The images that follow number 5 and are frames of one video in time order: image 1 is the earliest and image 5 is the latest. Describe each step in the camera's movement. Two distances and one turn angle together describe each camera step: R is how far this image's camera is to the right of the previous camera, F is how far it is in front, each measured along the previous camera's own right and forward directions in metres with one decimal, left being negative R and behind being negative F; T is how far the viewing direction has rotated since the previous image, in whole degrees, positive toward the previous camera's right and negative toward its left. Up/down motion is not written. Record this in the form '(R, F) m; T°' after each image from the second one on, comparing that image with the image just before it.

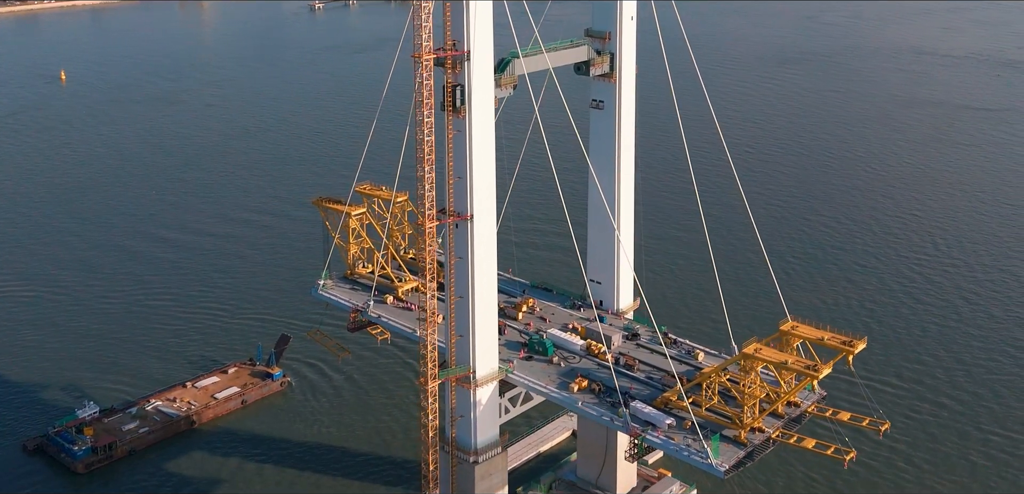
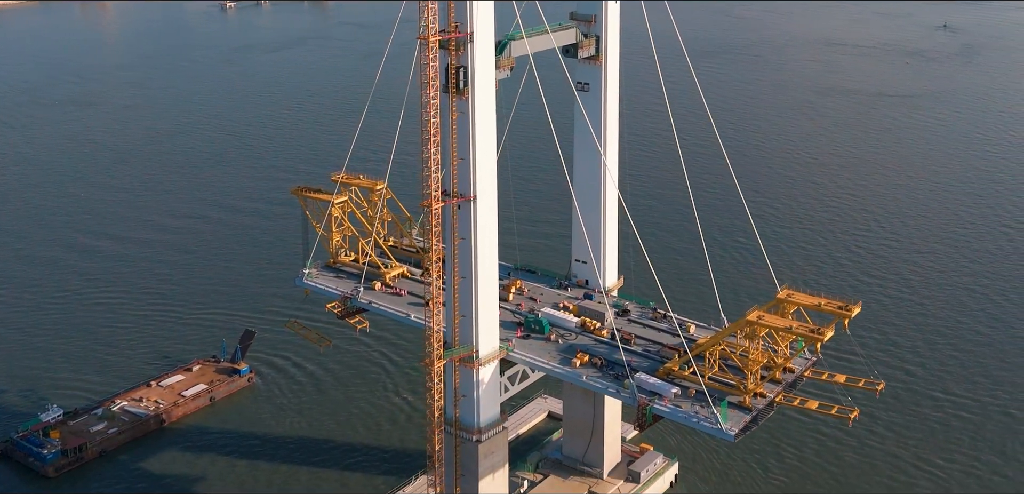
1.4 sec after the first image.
(-4.6, -0.6) m; +5°
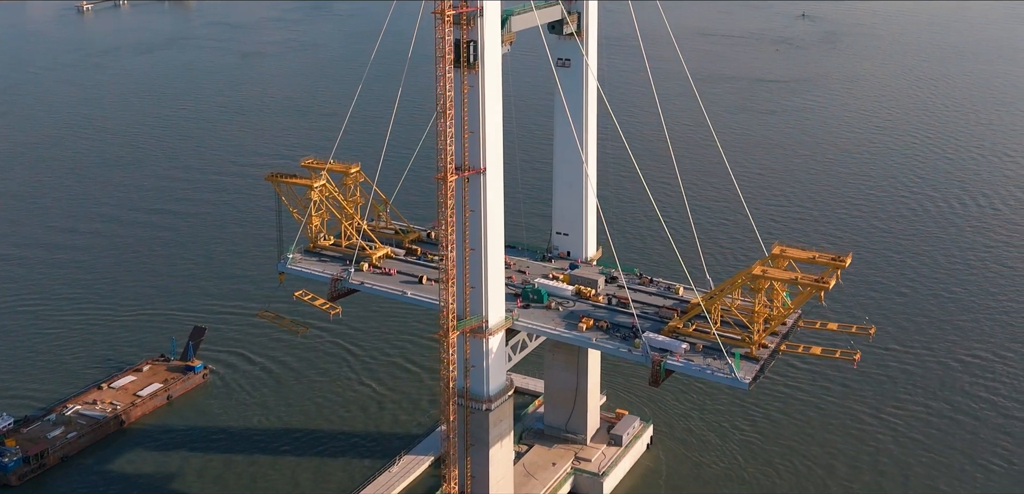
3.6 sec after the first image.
(-7.7, -0.9) m; +8°
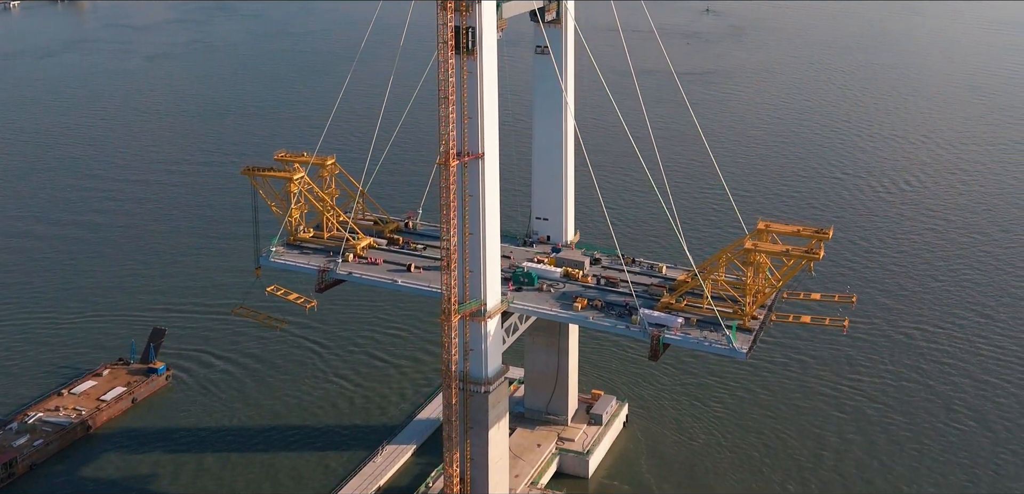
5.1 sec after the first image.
(-5.2, -0.7) m; +6°
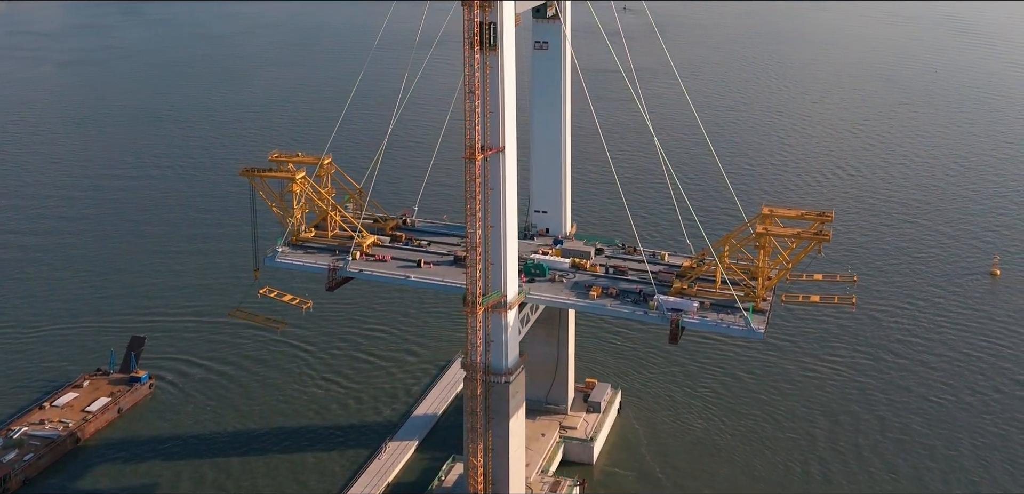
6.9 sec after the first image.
(-6.1, -0.8) m; +5°
